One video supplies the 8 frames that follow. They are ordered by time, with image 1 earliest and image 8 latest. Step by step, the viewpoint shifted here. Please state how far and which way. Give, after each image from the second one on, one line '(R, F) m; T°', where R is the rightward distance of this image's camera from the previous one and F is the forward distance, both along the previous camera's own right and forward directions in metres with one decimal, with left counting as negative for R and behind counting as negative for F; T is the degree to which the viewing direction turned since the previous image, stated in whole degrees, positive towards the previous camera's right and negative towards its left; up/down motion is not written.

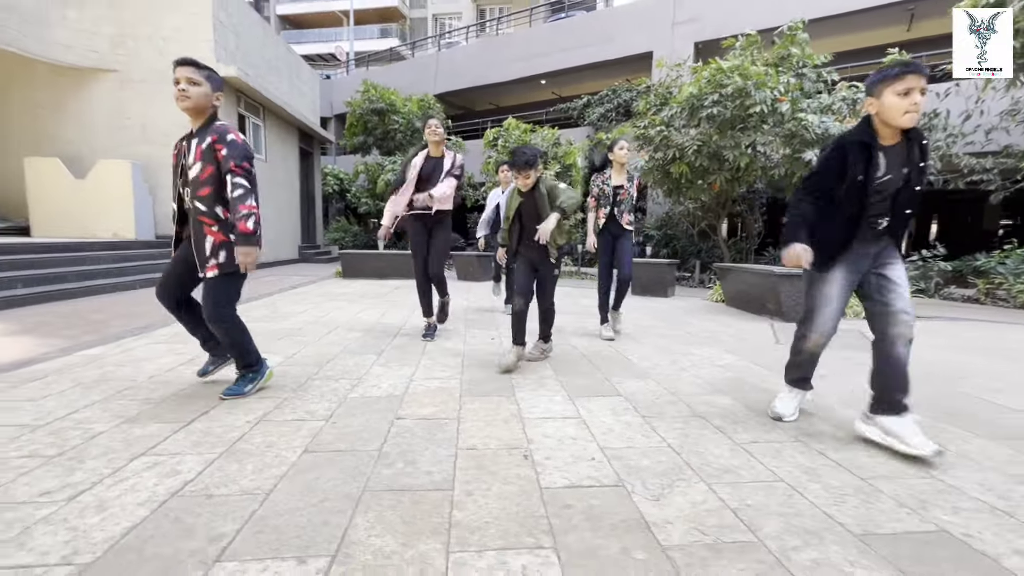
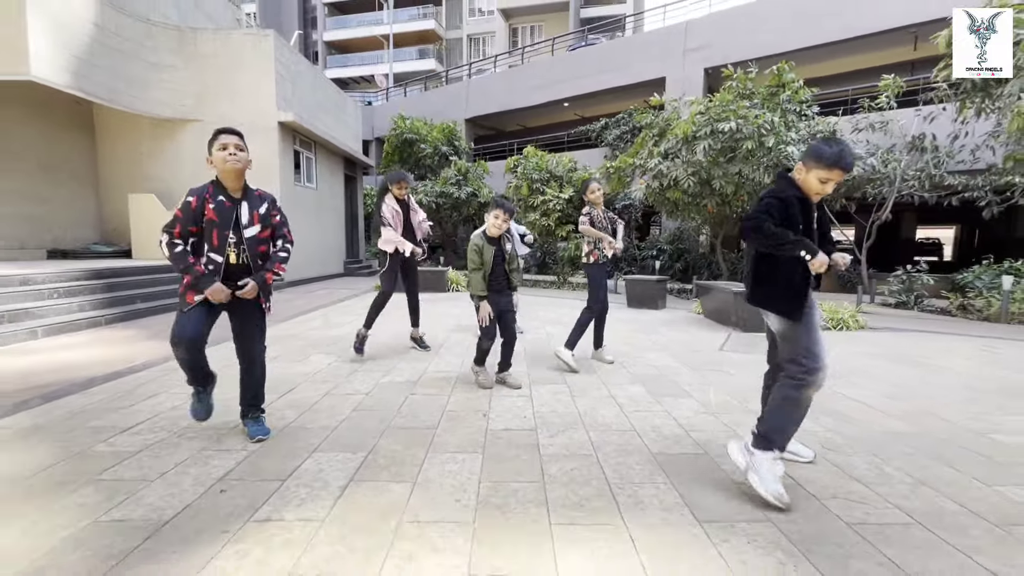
(+0.5, -1.2) m; -4°
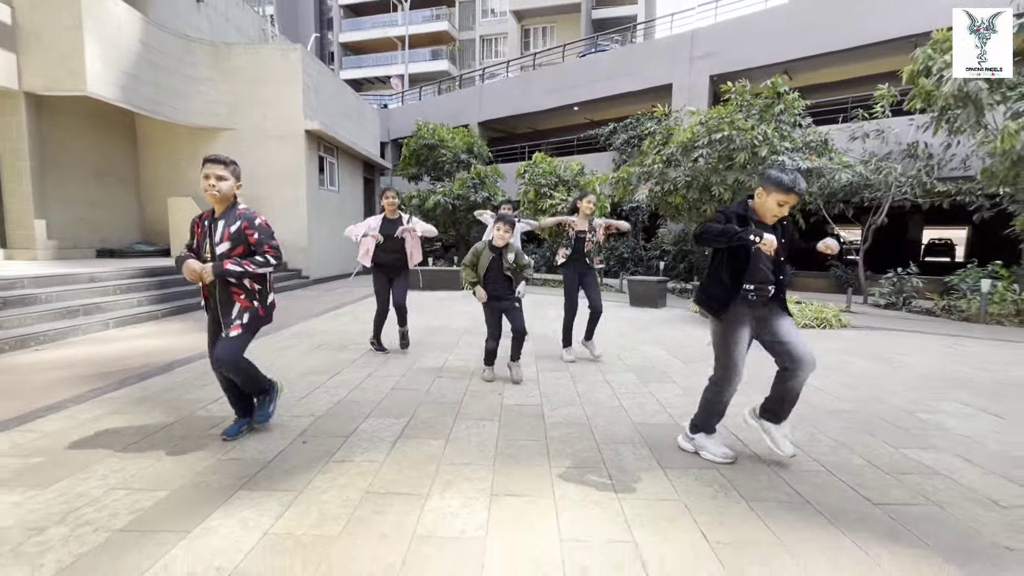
(0.0, -0.7) m; -1°
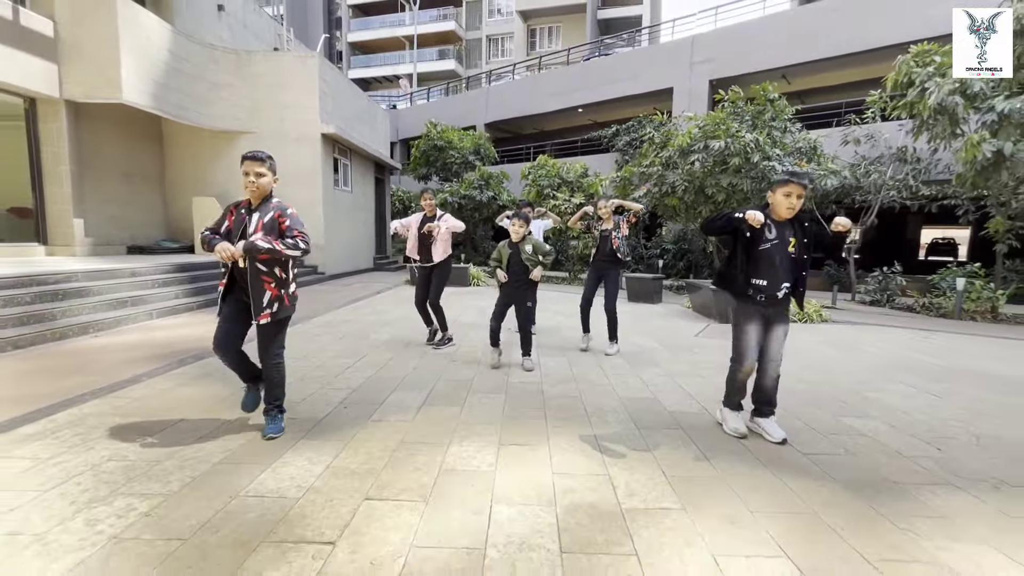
(0.0, -0.6) m; -1°
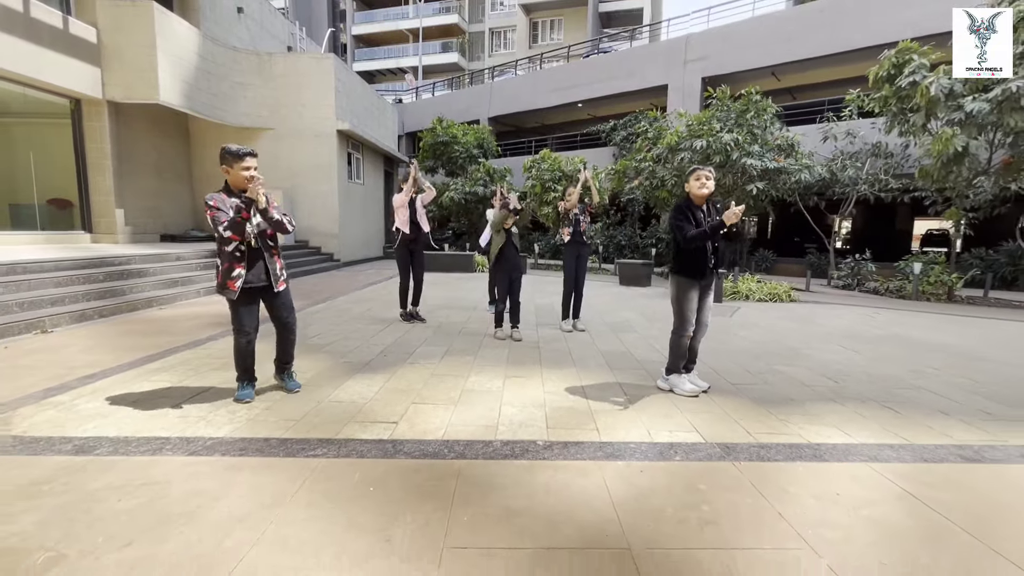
(0.0, -0.9) m; 0°
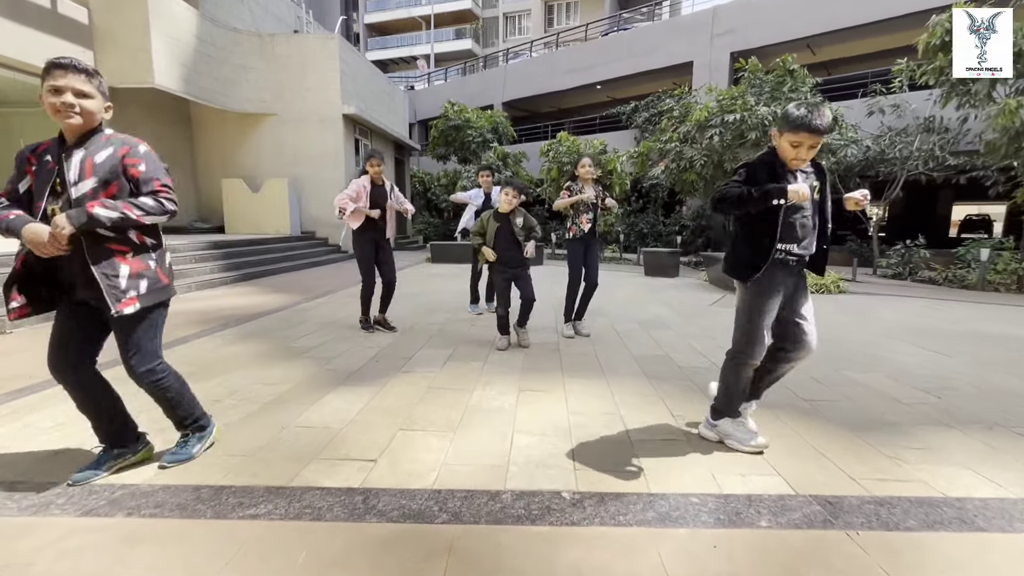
(0.0, +0.7) m; -2°
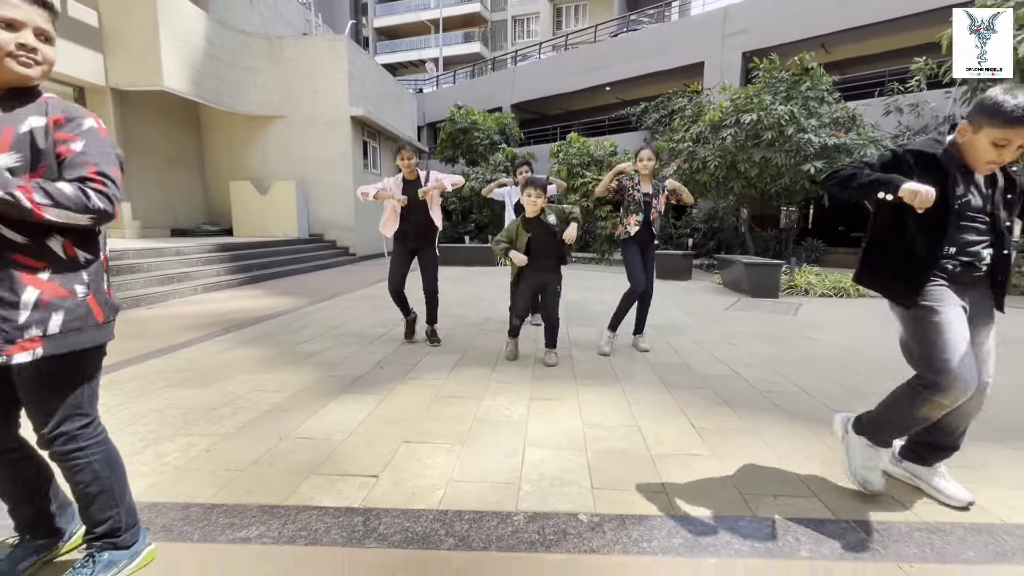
(0.0, +0.1) m; -1°
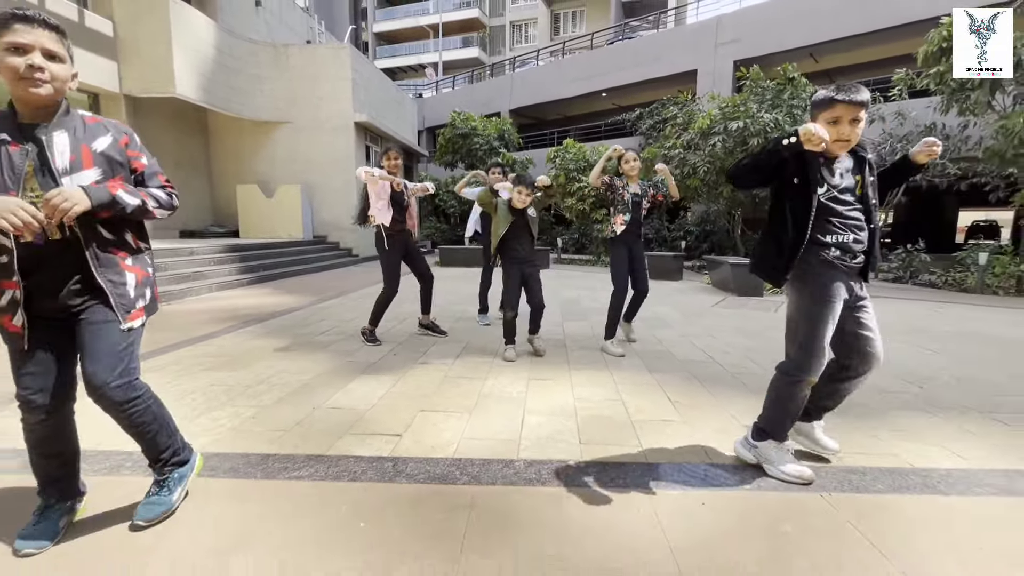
(0.0, -0.4) m; 0°
